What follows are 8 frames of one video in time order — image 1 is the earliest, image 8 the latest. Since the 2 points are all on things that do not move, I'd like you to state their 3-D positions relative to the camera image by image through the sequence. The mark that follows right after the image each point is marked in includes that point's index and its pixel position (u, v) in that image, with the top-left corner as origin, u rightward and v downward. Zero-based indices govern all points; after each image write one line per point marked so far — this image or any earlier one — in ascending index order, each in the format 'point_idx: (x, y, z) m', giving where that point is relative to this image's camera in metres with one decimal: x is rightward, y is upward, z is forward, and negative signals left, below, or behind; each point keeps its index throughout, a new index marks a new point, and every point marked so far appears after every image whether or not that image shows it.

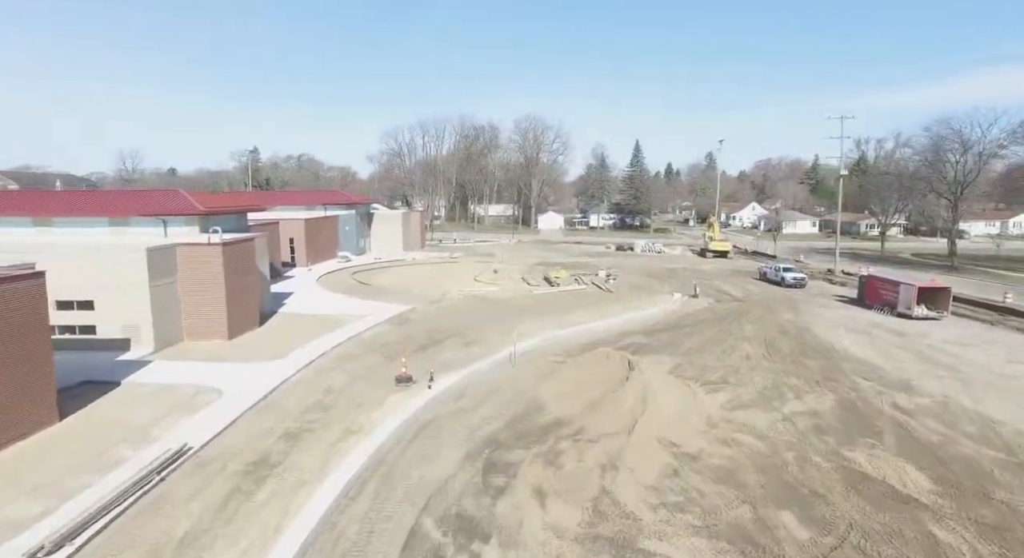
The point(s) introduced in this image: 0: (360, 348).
0: (-5.2, -2.4, +19.3) m
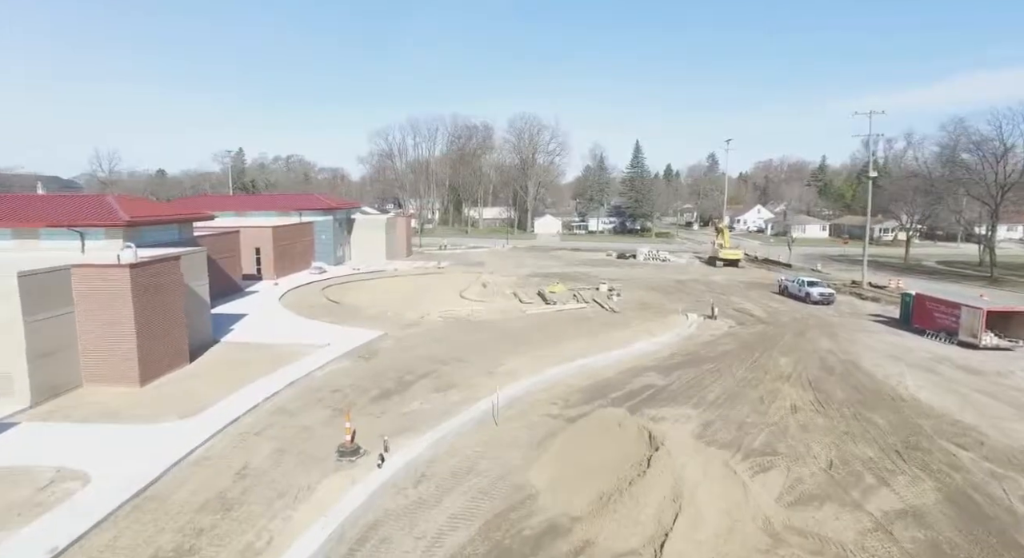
0: (-5.6, -3.2, +15.3) m
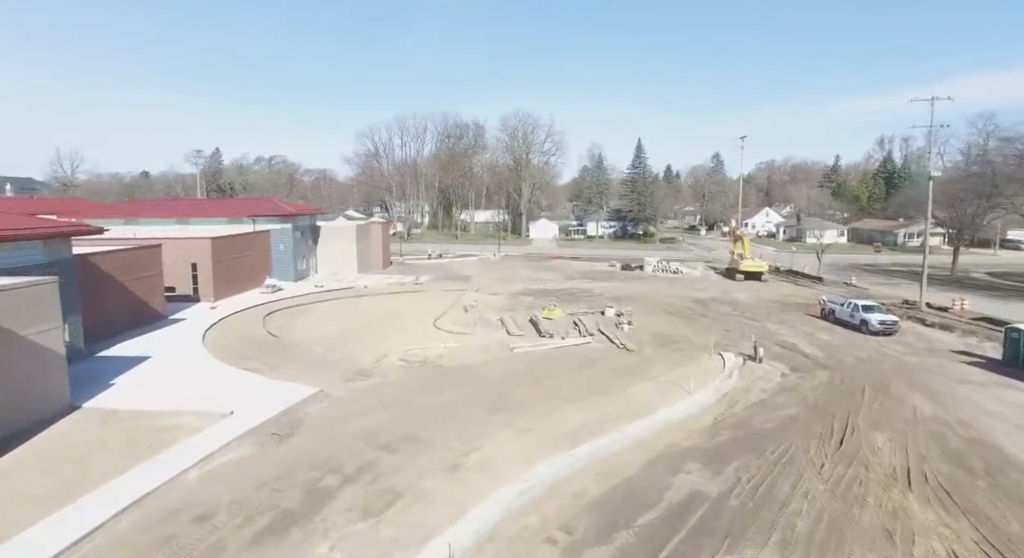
0: (-6.1, -4.2, +9.3) m
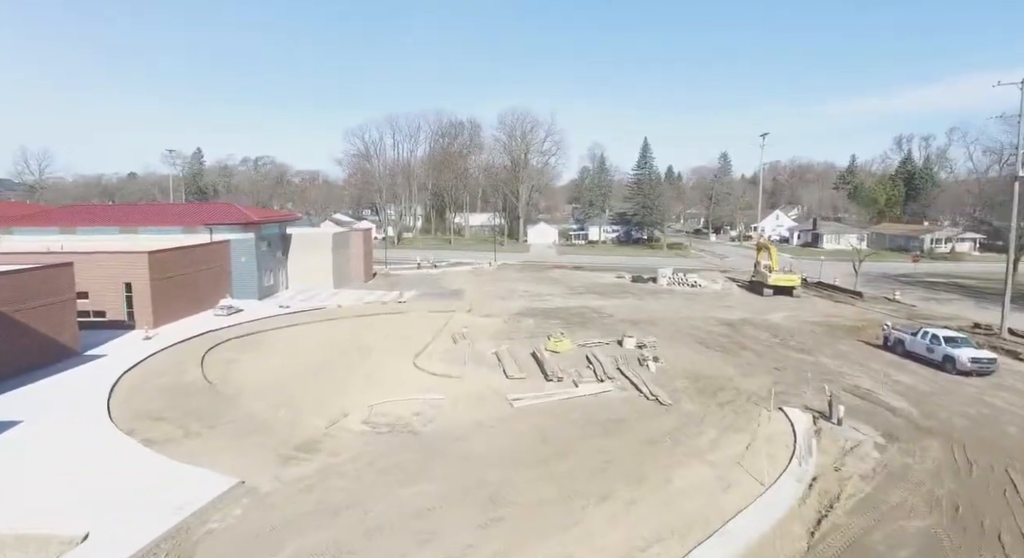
0: (-6.1, -5.2, +4.5) m
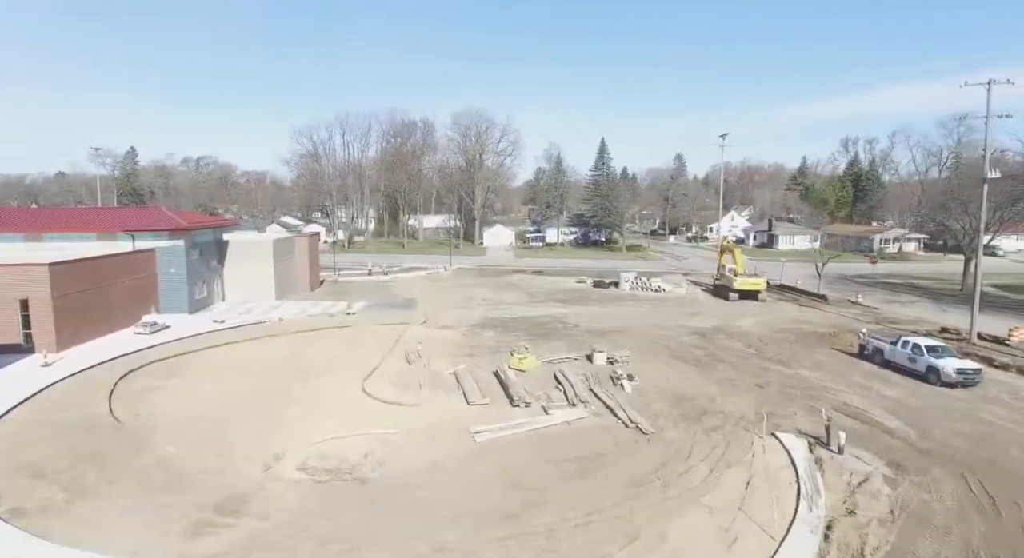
0: (-6.0, -5.6, +2.0) m
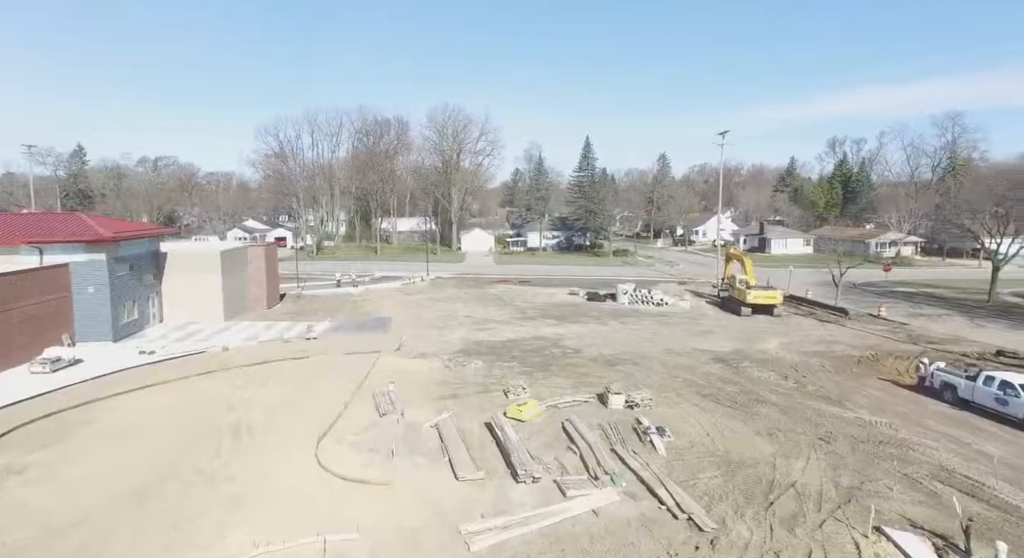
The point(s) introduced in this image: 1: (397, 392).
0: (-5.3, -6.4, -2.4) m
1: (-3.8, -3.6, +18.5) m
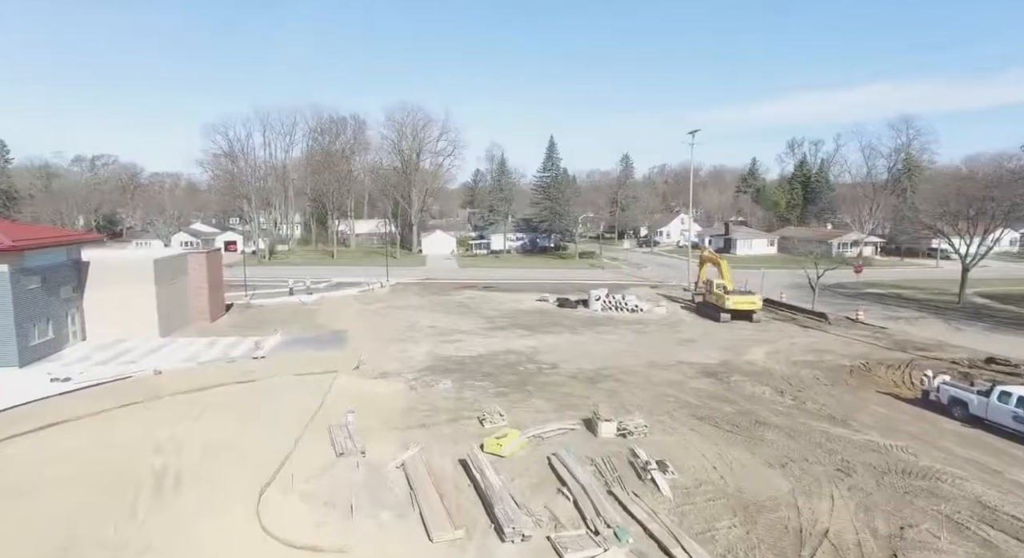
0: (-4.5, -6.7, -4.8) m
1: (-4.4, -4.0, +16.2) m
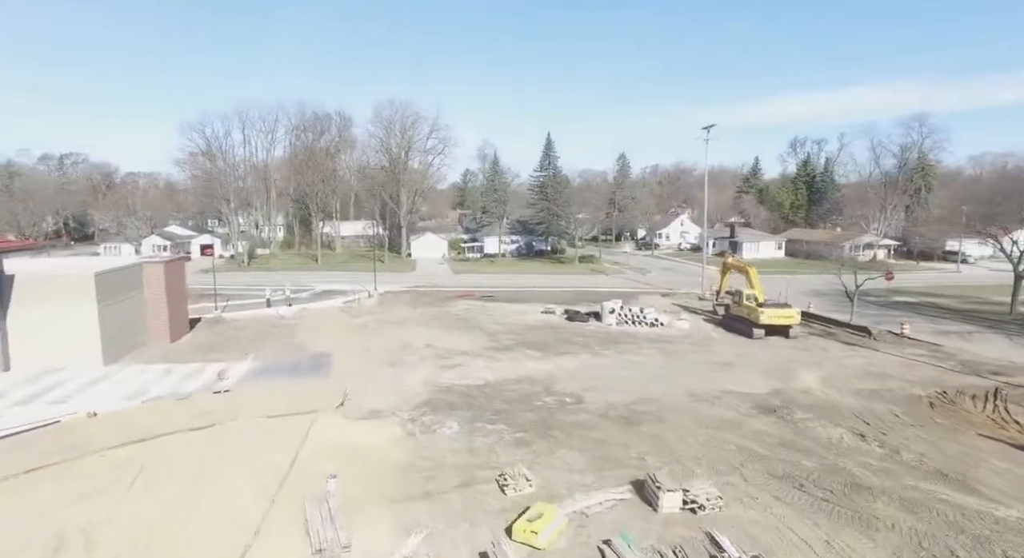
0: (-3.4, -7.3, -8.6) m
1: (-3.8, -4.6, +12.4) m
